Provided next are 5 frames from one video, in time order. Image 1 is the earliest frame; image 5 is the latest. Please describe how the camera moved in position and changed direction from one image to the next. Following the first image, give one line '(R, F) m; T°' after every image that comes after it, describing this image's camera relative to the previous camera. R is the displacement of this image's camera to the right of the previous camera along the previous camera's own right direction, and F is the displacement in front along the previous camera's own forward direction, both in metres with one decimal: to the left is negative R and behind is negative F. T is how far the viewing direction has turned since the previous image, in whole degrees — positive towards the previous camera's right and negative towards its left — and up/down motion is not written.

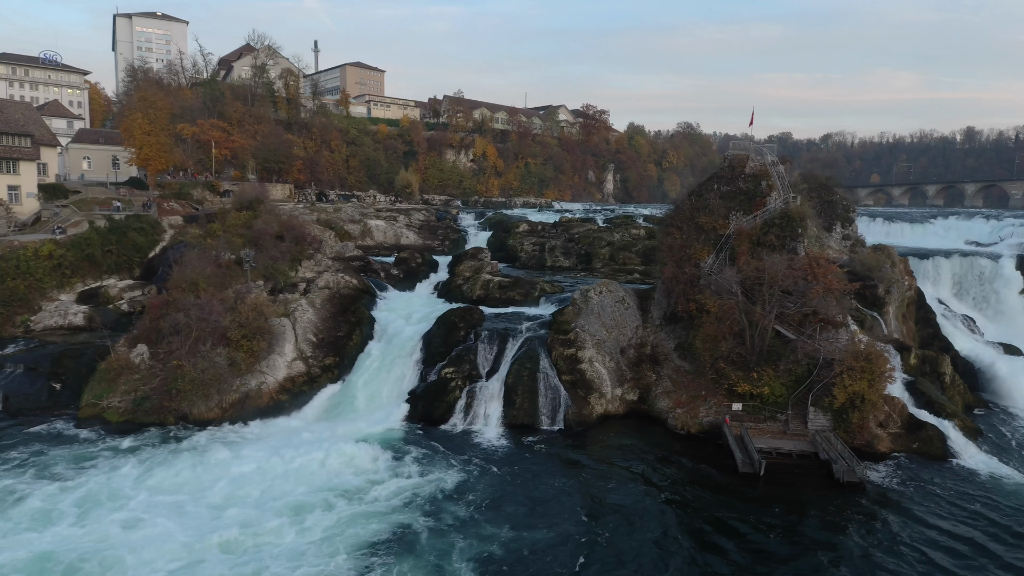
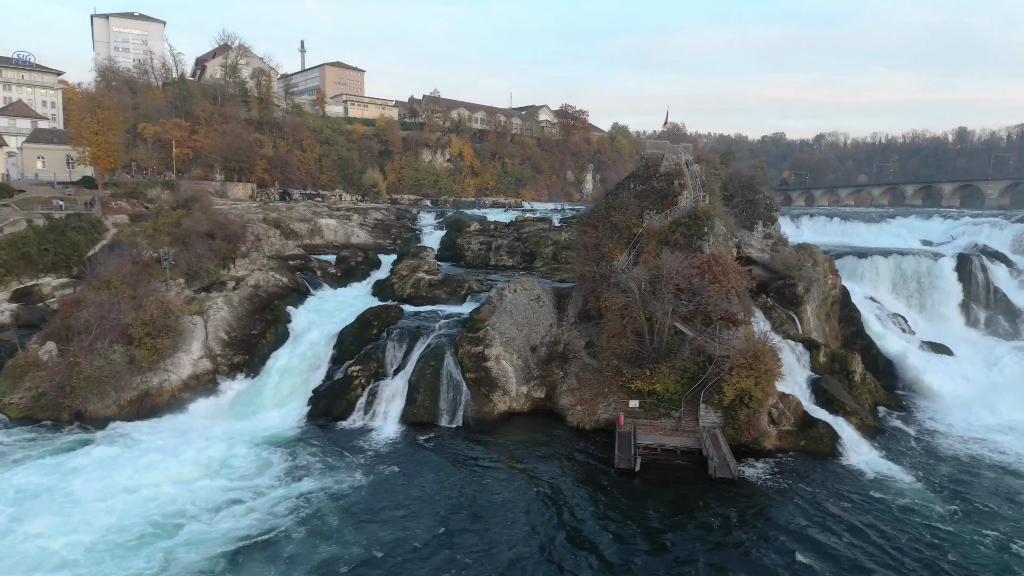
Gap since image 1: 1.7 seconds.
(+2.8, 0.0) m; 0°
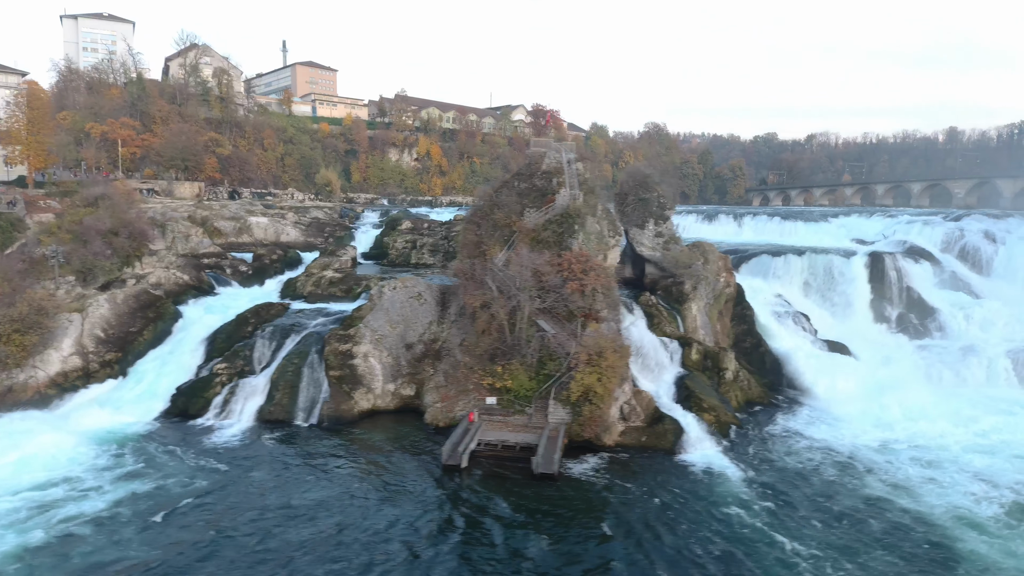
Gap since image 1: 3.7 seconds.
(+4.0, 0.0) m; 0°
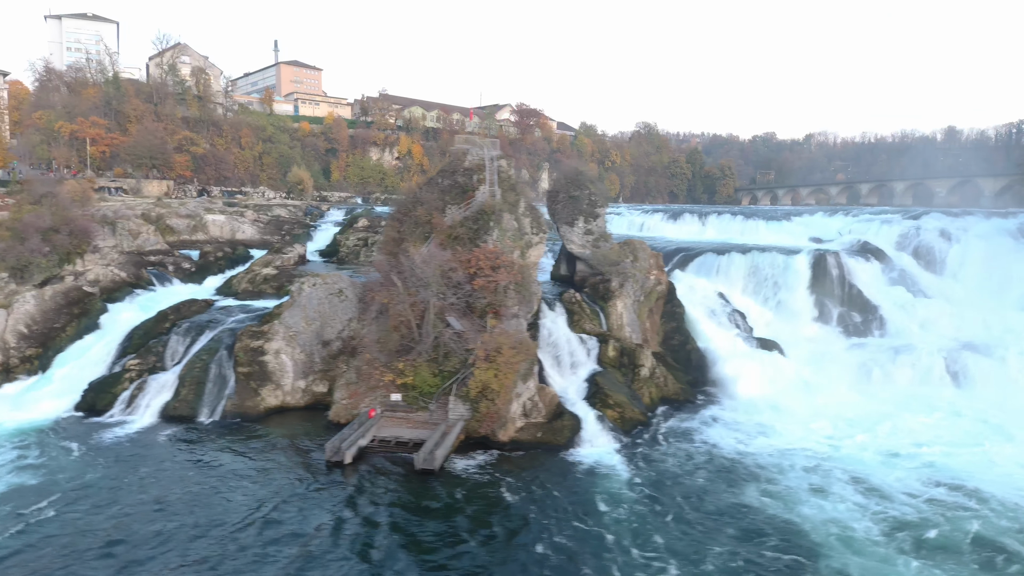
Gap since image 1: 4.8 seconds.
(+2.7, 0.0) m; 0°
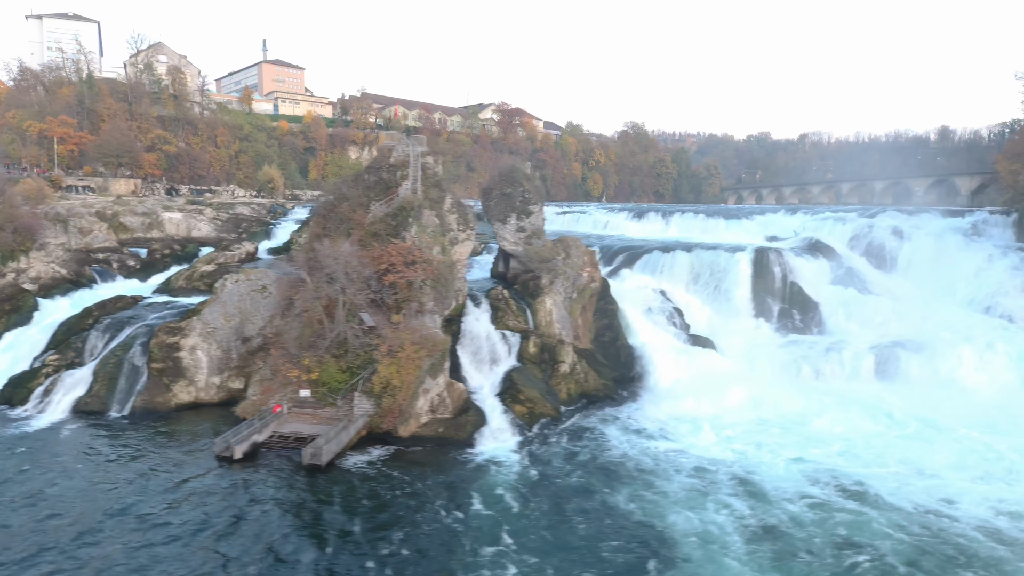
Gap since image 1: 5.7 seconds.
(+2.5, 0.0) m; 0°
